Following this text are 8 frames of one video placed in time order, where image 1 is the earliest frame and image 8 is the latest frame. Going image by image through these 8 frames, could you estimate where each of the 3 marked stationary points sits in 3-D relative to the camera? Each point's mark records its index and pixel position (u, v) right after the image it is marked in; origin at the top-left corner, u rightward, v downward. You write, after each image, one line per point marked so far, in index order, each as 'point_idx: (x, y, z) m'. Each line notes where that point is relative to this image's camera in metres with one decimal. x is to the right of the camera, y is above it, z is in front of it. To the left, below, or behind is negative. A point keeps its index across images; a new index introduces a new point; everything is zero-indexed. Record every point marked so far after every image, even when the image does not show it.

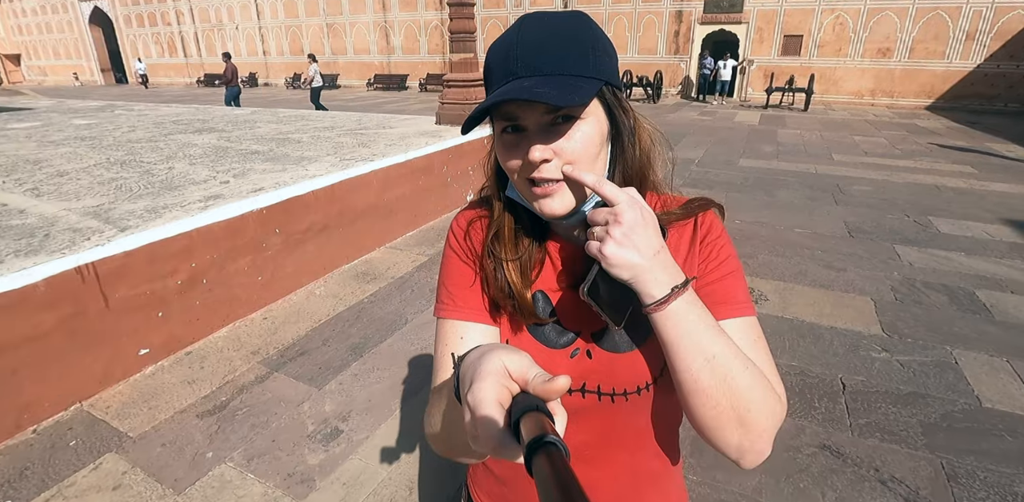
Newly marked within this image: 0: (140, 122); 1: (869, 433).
0: (-4.7, +1.7, +6.3) m
1: (+1.5, -0.7, +2.0) m
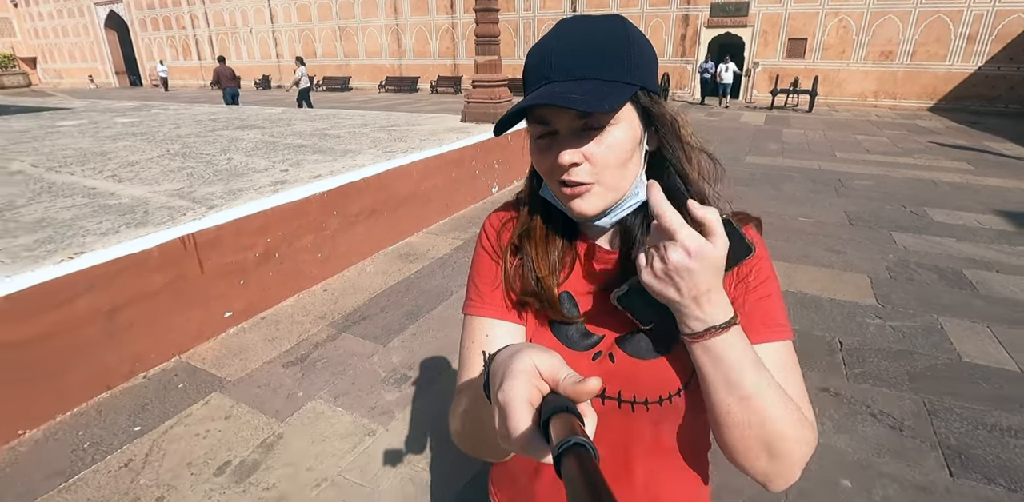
0: (-4.4, +1.8, +6.6) m
1: (+1.7, -0.6, +2.4) m
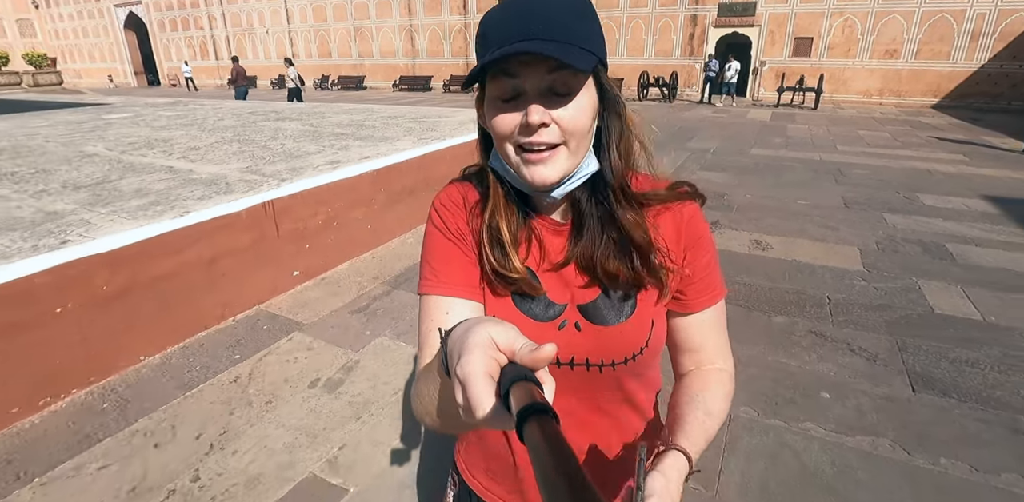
0: (-4.2, +2.1, +7.1) m
1: (+1.9, -0.4, +2.7) m
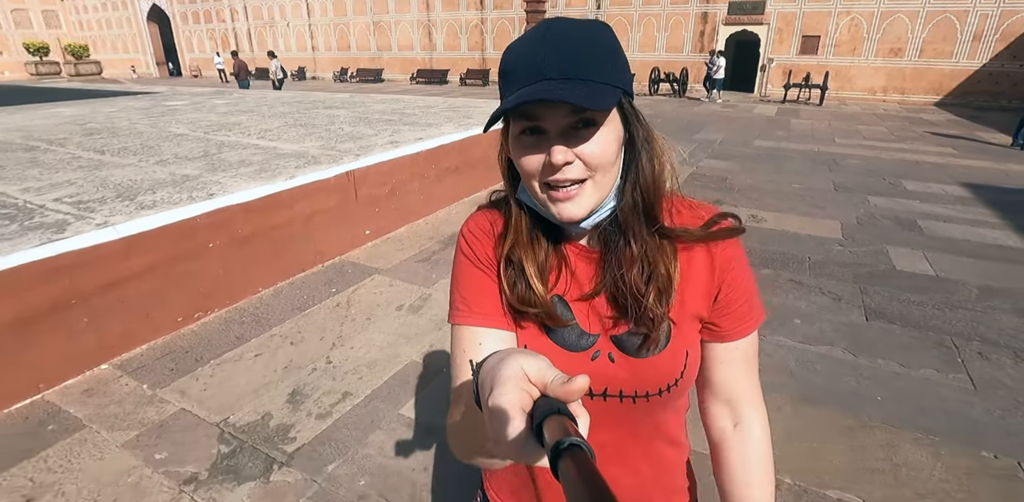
0: (-3.8, +2.4, +7.8) m
1: (+2.2, -0.2, +3.4) m
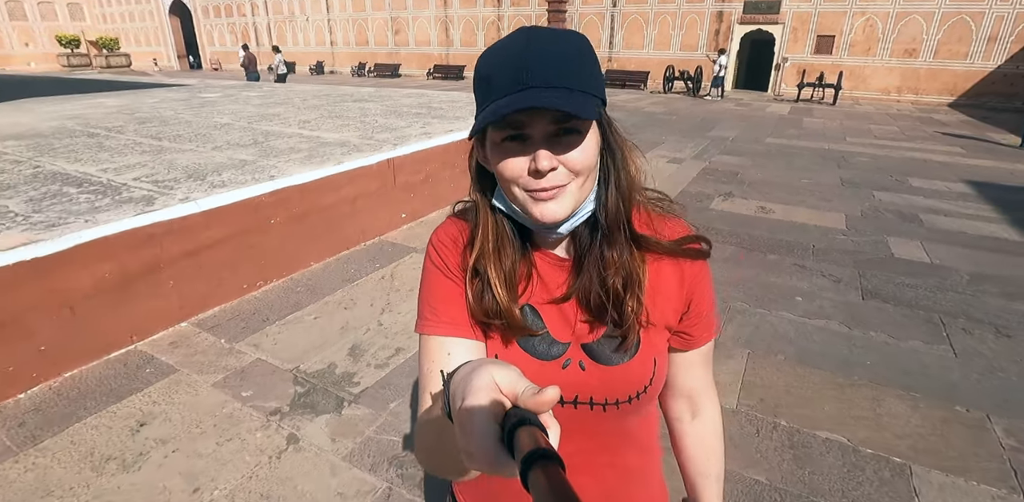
0: (-3.5, +2.7, +8.2) m
1: (+2.4, -0.1, +3.7) m
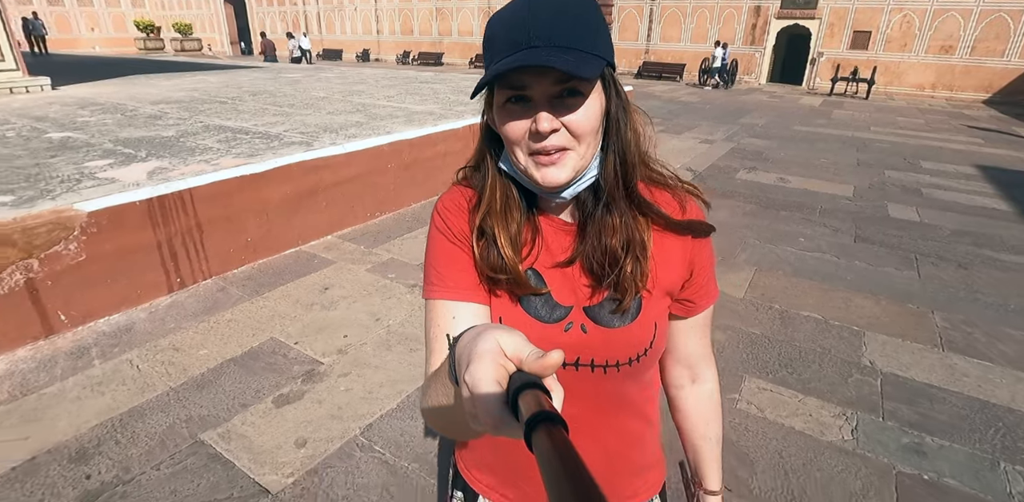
0: (-2.6, +3.3, +9.2) m
1: (+2.9, +0.3, +4.4) m
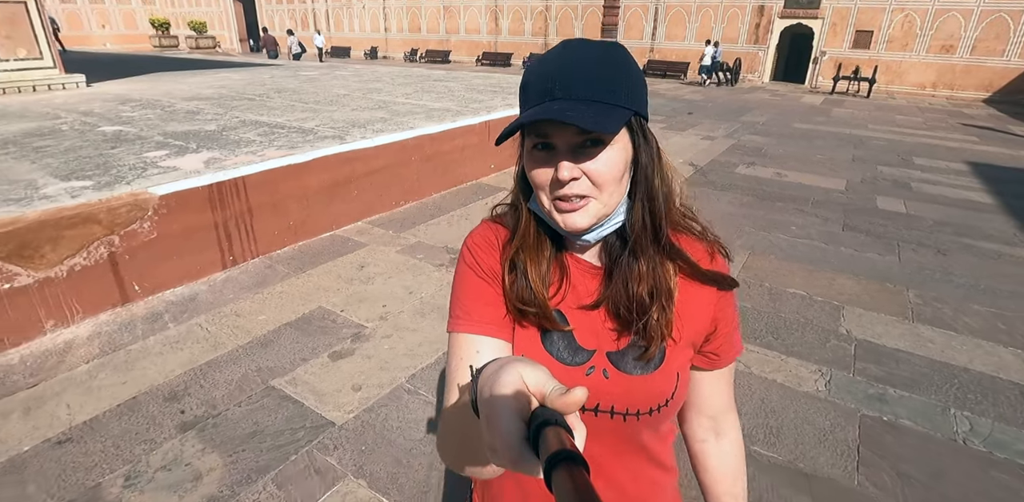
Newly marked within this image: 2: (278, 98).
0: (-2.4, +3.5, +9.5) m
1: (+3.0, +0.4, +4.8) m
2: (-3.1, +2.0, +6.3) m
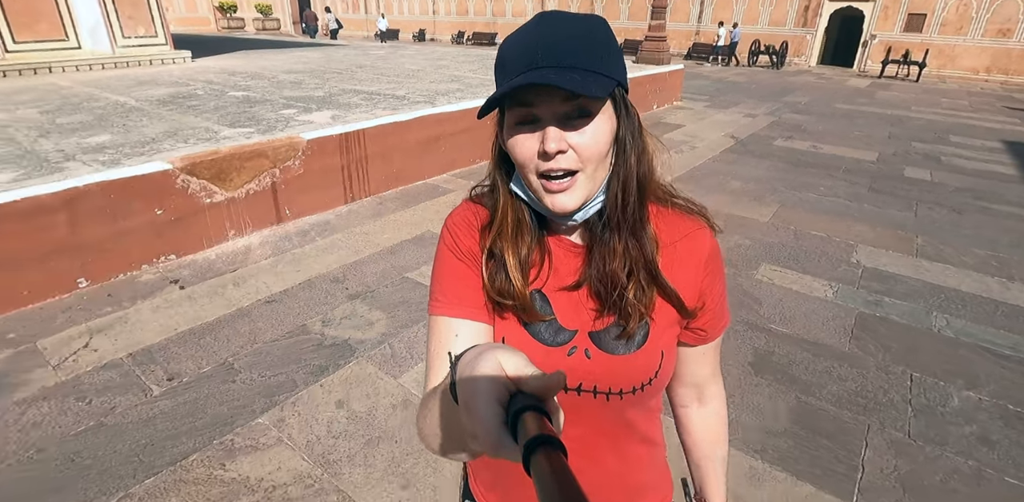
0: (-1.4, +4.2, +10.3) m
1: (+3.7, +0.8, +5.3) m
2: (-2.2, +2.6, +7.2) m
